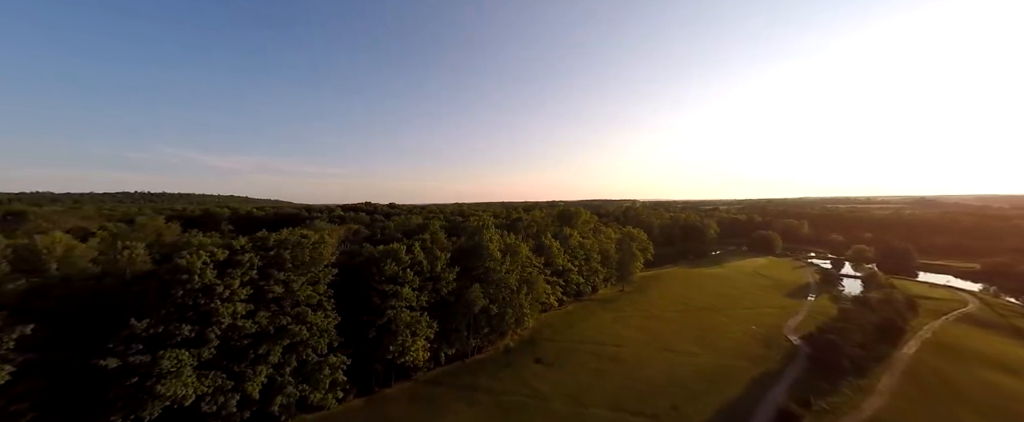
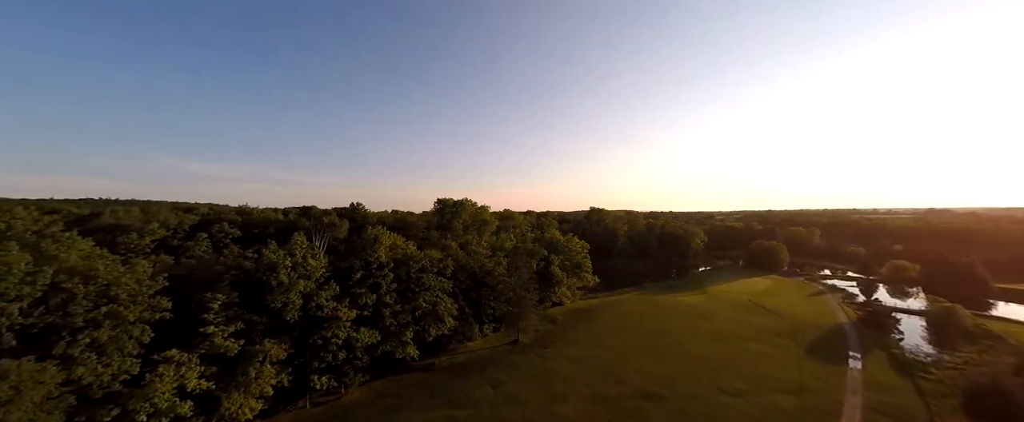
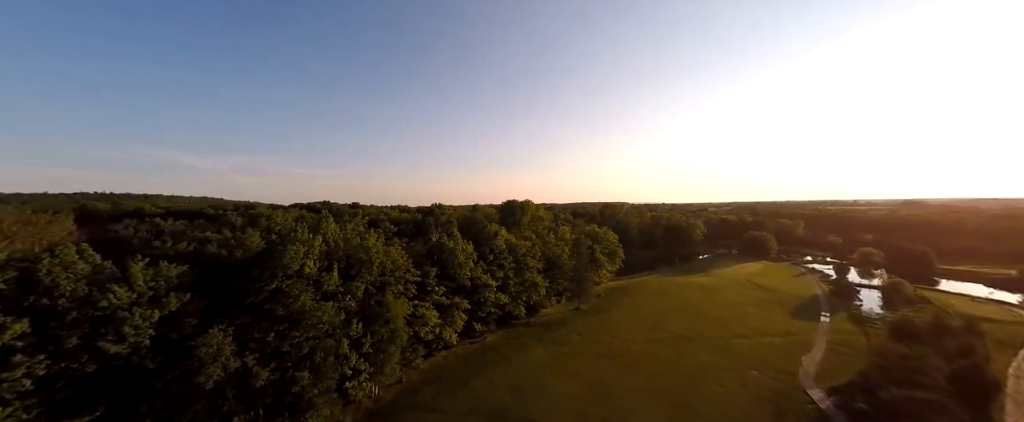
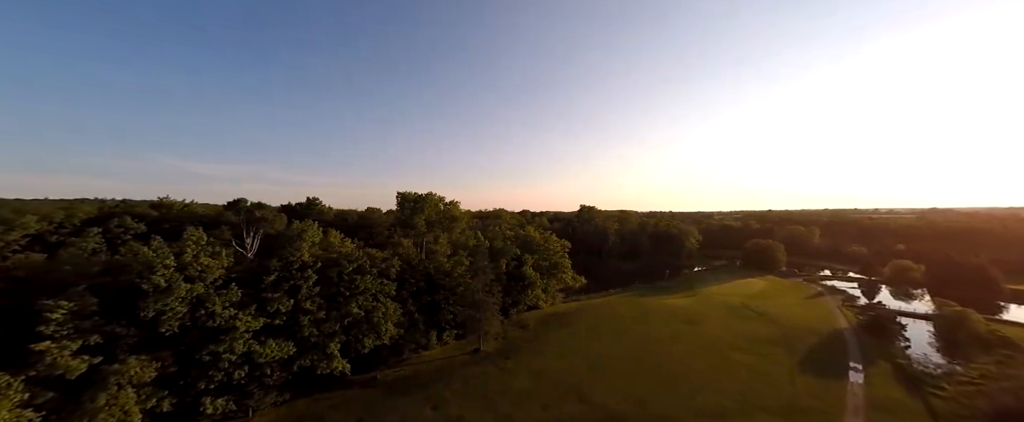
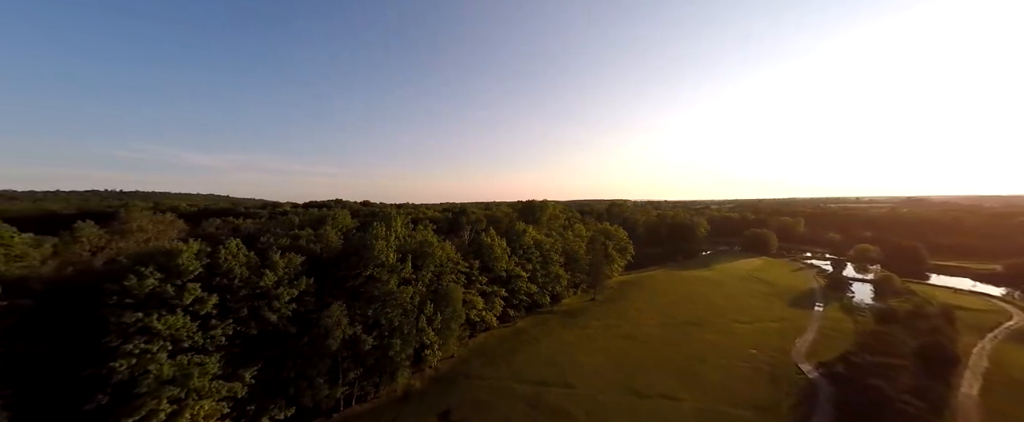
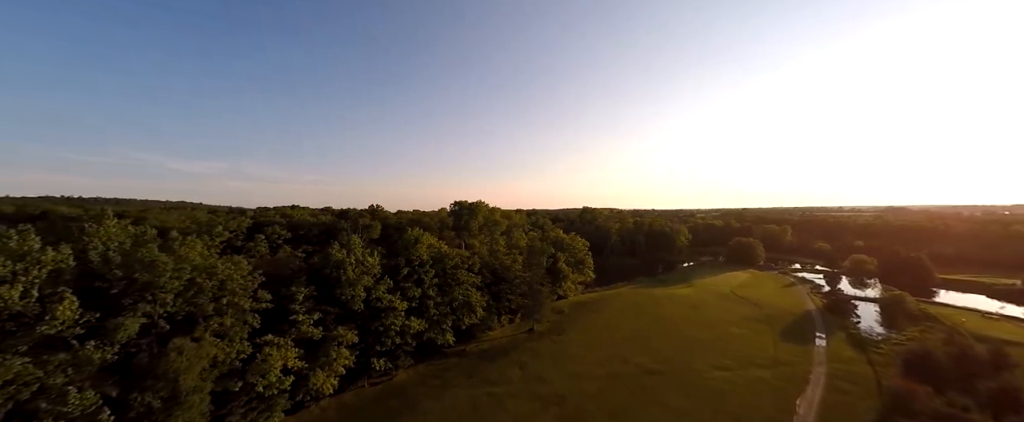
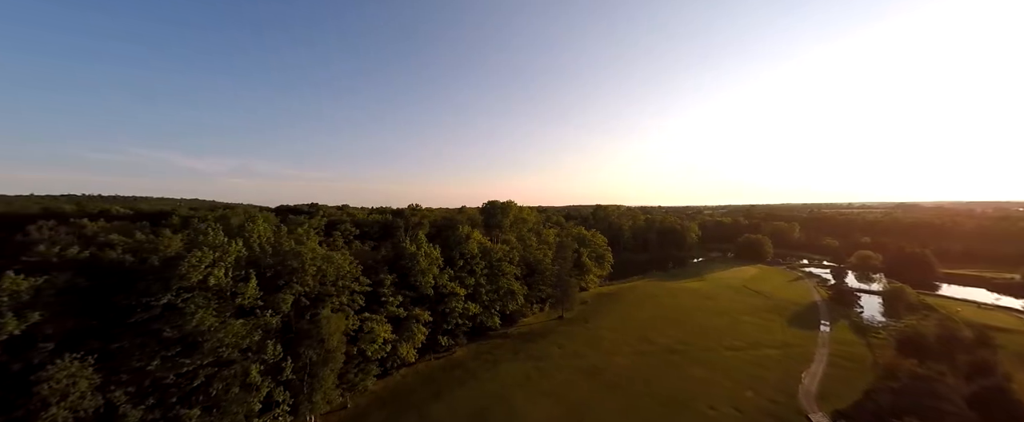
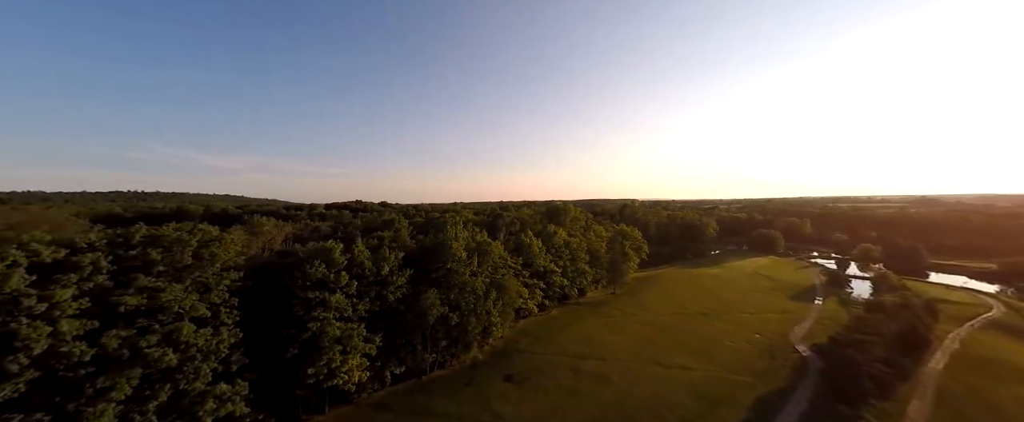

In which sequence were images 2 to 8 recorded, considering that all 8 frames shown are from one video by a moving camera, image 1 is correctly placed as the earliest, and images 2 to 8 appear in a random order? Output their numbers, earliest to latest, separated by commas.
8, 5, 3, 7, 6, 2, 4
